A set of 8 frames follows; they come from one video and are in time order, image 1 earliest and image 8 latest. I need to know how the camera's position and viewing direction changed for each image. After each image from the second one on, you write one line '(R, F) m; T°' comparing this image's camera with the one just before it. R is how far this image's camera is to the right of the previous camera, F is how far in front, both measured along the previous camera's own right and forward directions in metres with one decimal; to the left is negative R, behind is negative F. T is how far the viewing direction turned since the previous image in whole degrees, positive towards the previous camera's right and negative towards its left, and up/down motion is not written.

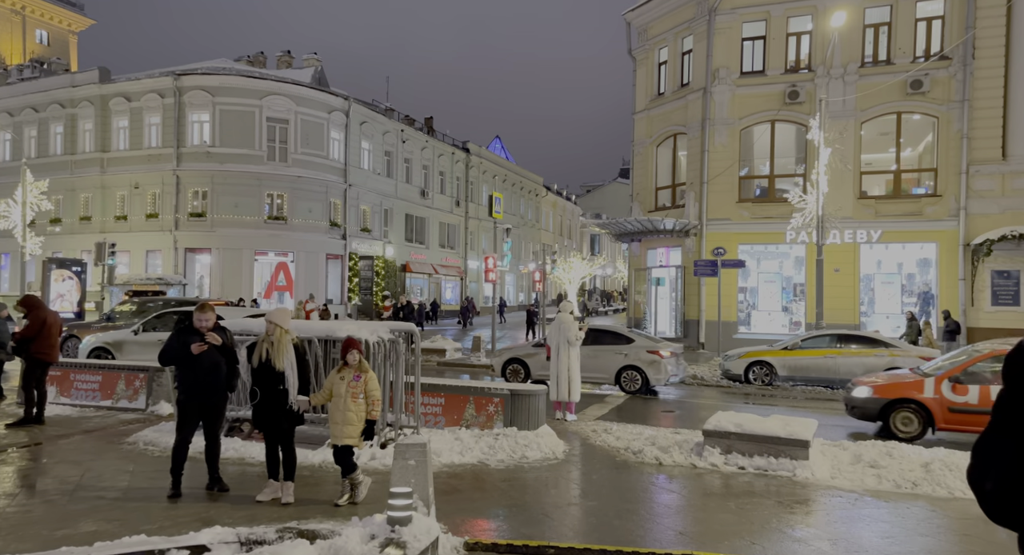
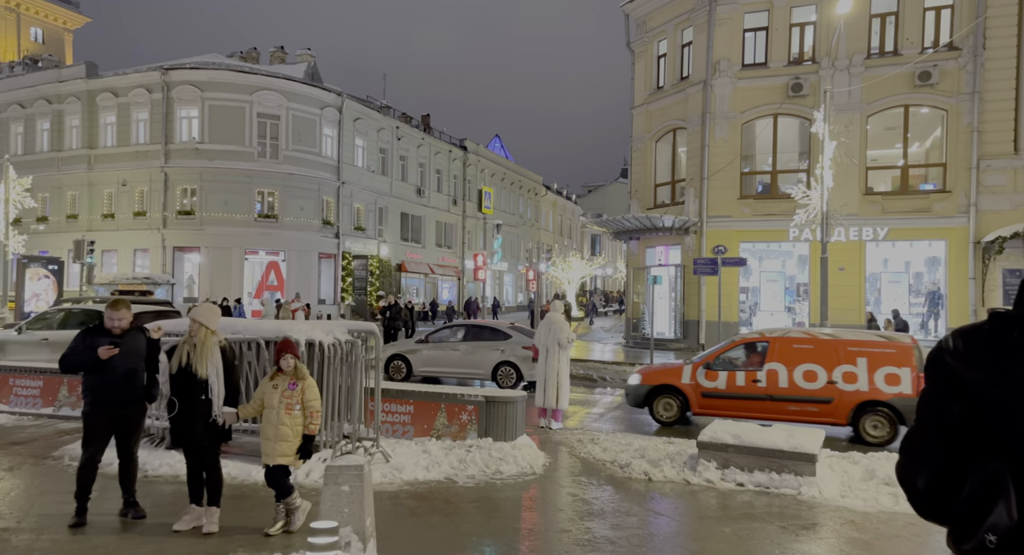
(+0.3, +0.8) m; 0°
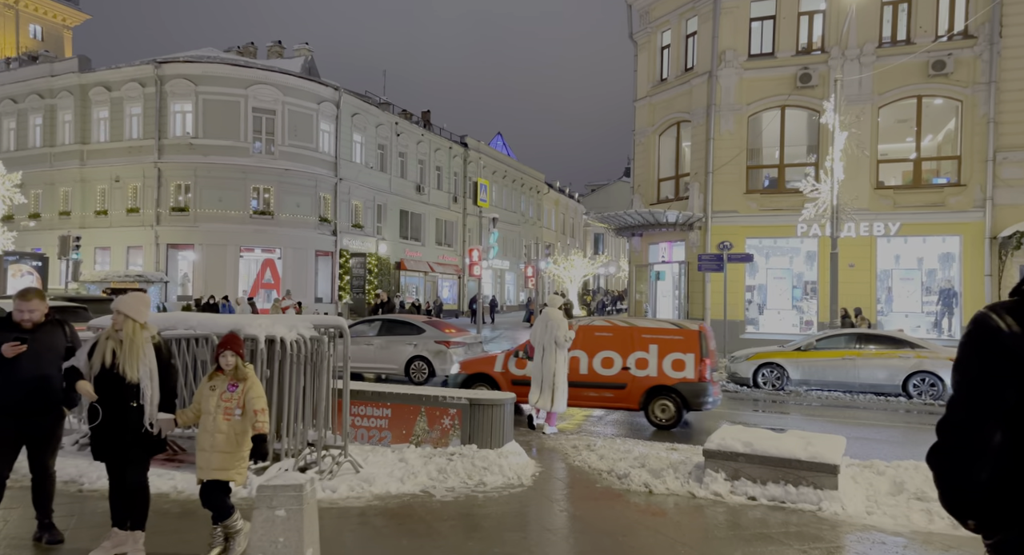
(+0.2, +0.8) m; 0°
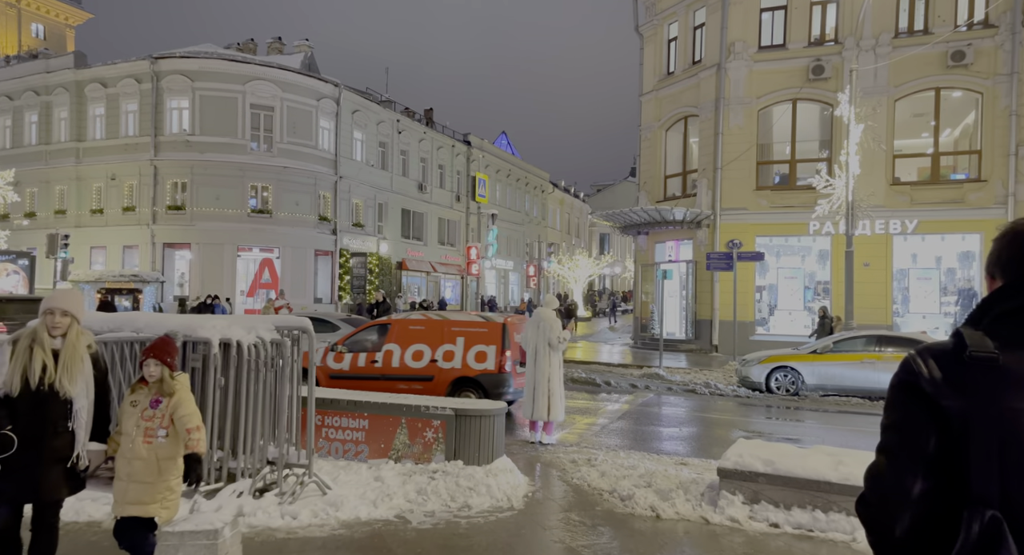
(+0.1, +0.8) m; 0°
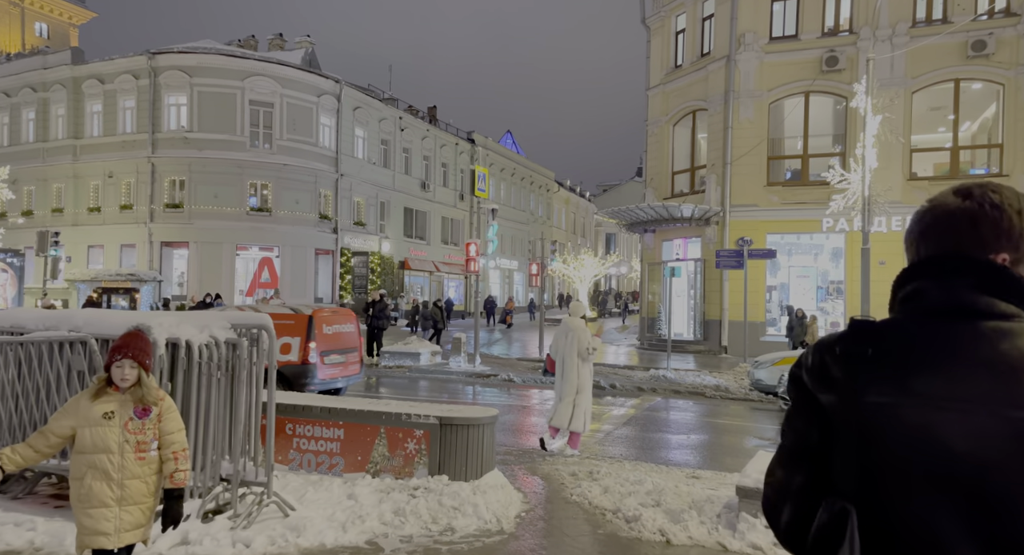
(+0.1, +0.7) m; 0°
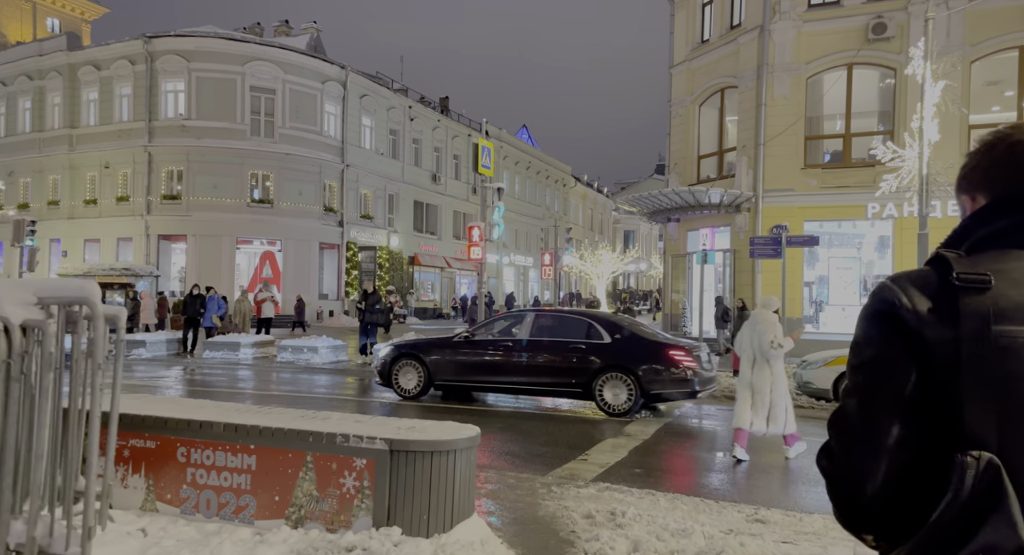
(+0.2, +1.9) m; -1°
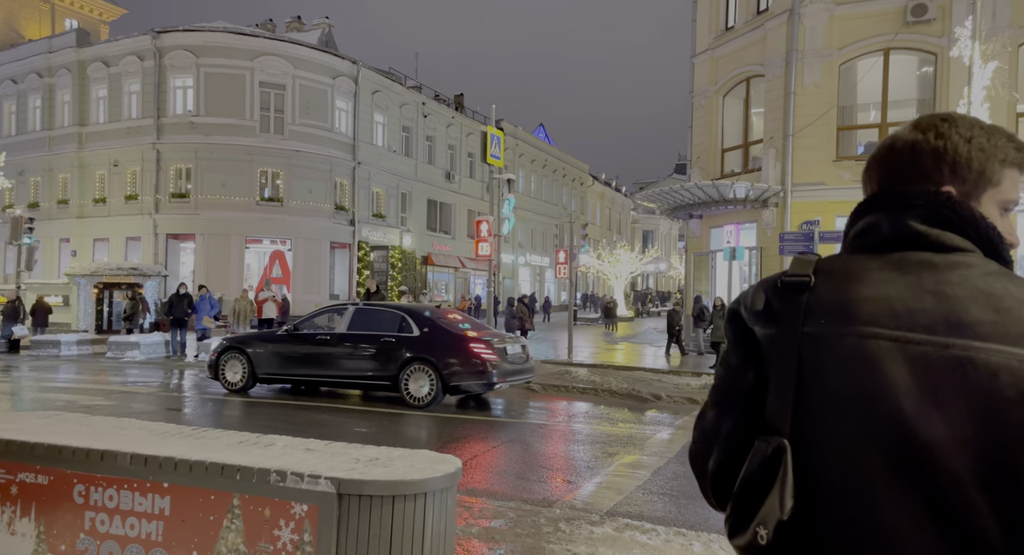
(+0.1, +1.0) m; -1°
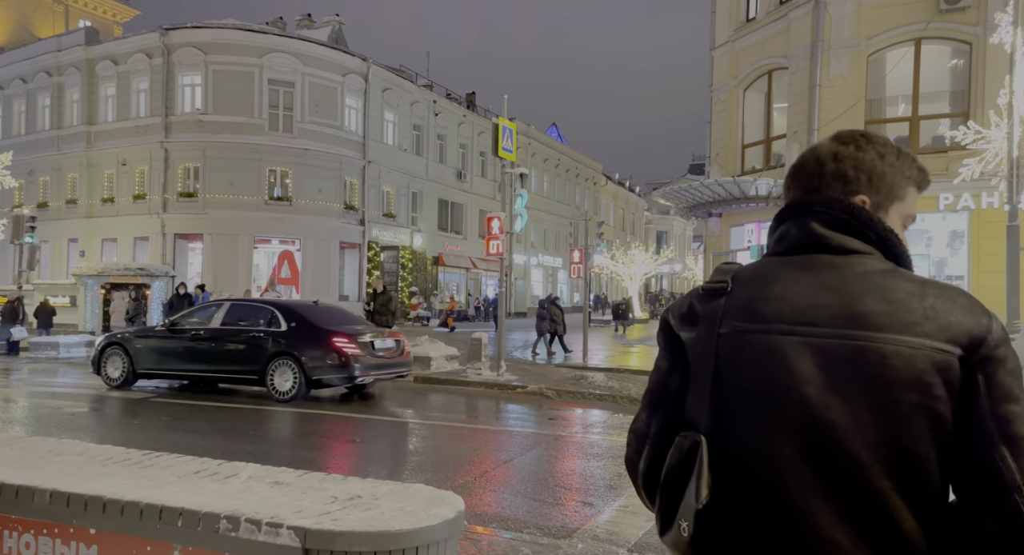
(0.0, +0.7) m; -1°
